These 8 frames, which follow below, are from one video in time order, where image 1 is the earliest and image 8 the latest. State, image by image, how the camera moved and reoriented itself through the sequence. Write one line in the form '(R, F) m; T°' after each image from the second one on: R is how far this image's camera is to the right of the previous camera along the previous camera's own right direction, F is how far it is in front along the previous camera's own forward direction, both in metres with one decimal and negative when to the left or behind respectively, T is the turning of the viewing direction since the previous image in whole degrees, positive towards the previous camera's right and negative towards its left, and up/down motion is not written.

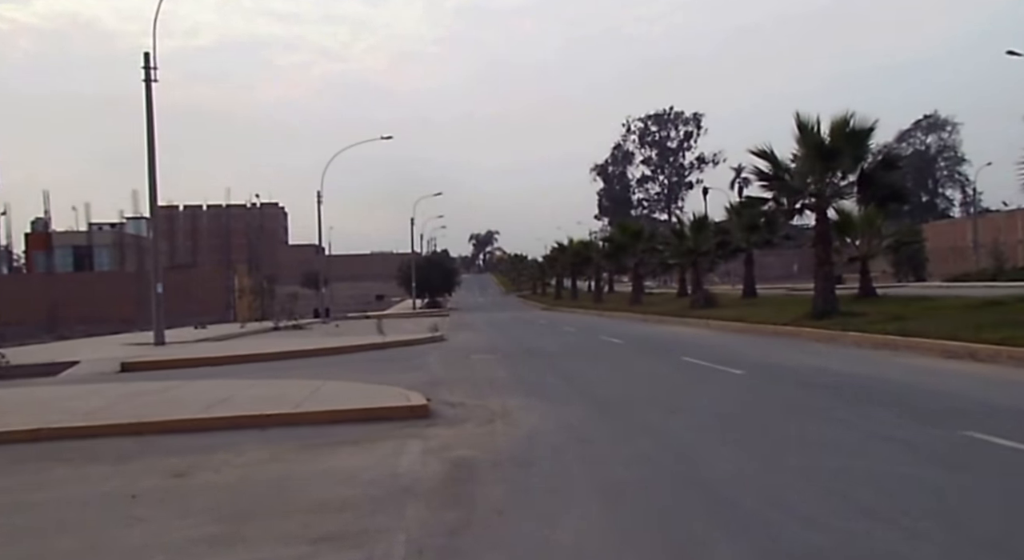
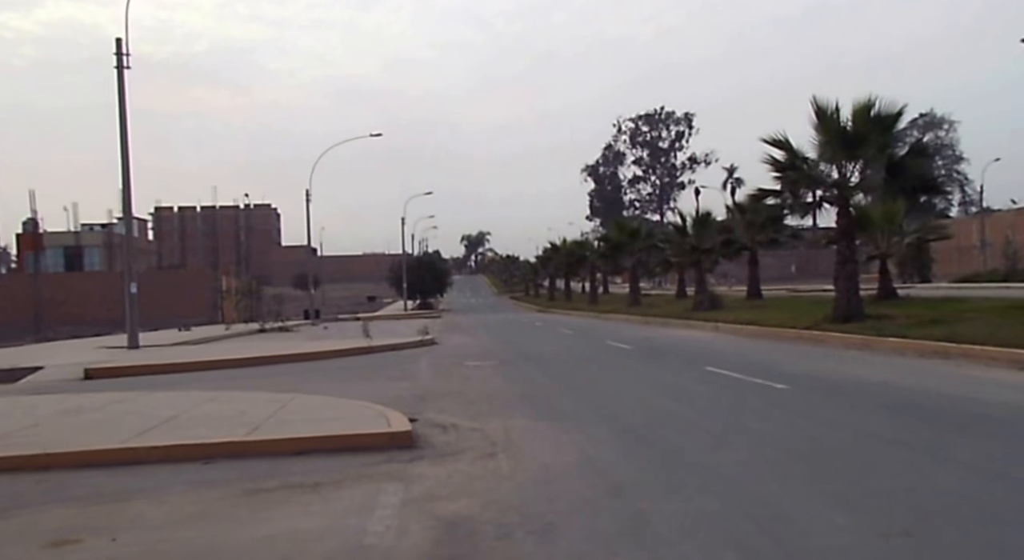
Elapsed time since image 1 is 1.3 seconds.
(-0.2, +2.3) m; +1°
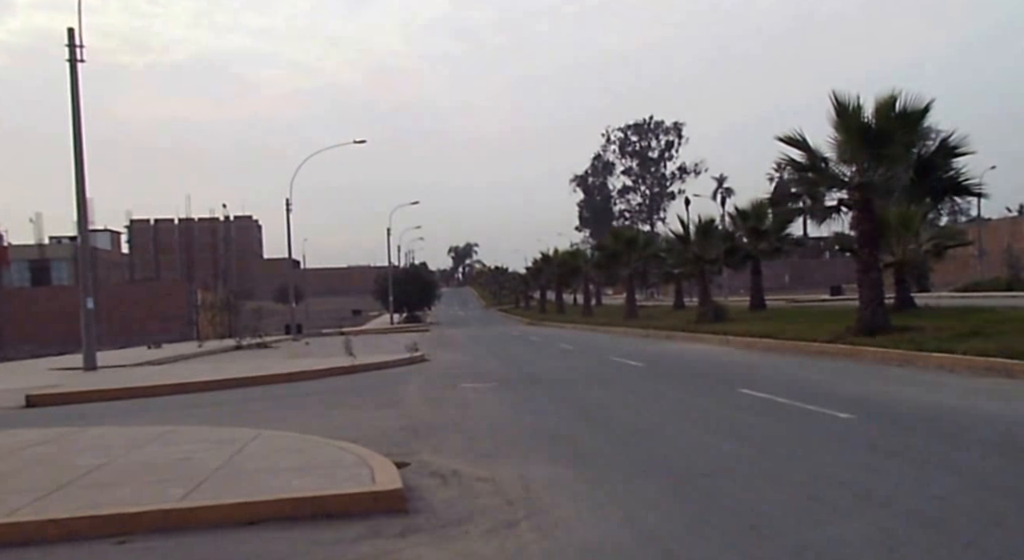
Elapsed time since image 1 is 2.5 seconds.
(-0.3, +2.3) m; +1°
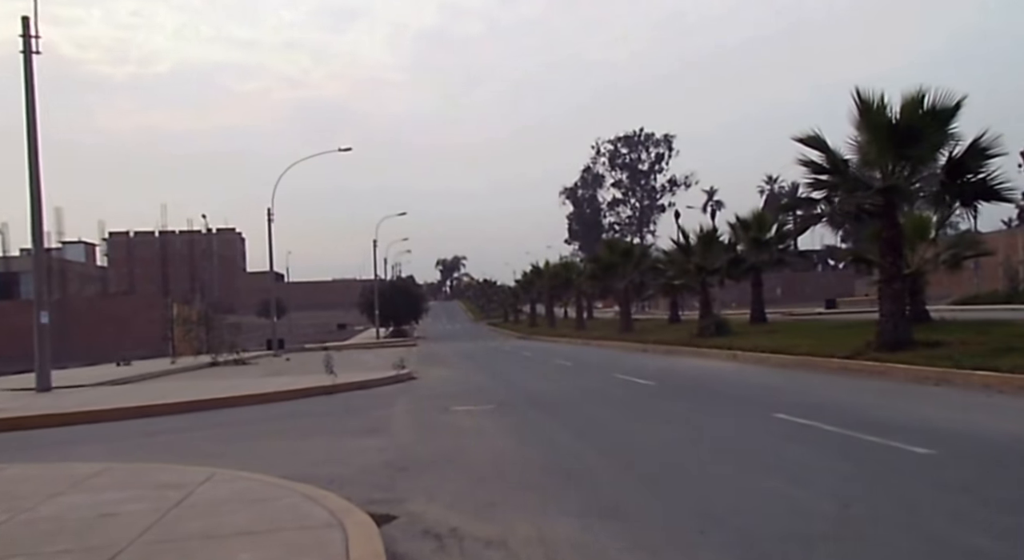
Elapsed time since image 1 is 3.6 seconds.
(-0.3, +1.9) m; +1°
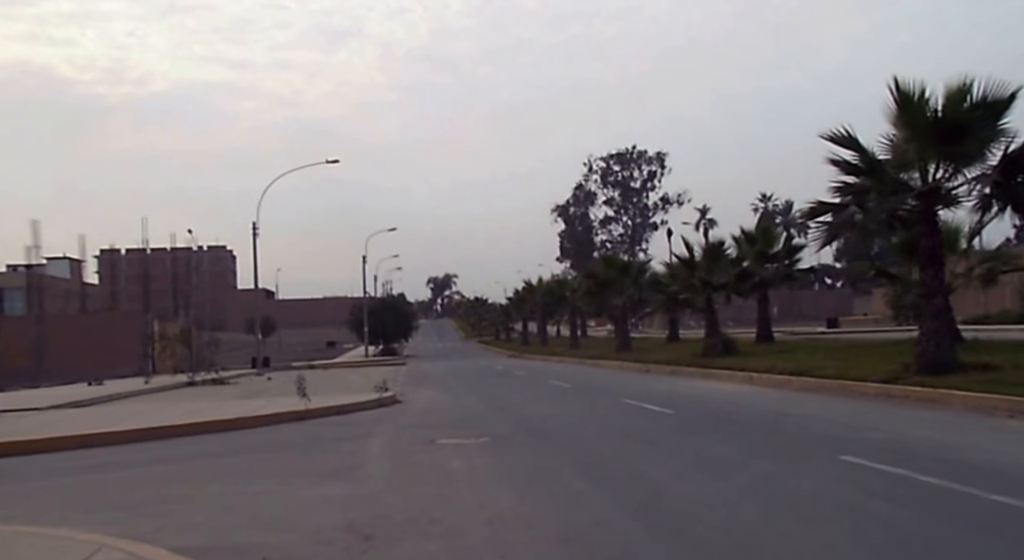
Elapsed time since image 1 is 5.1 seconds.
(-0.1, +2.4) m; +1°
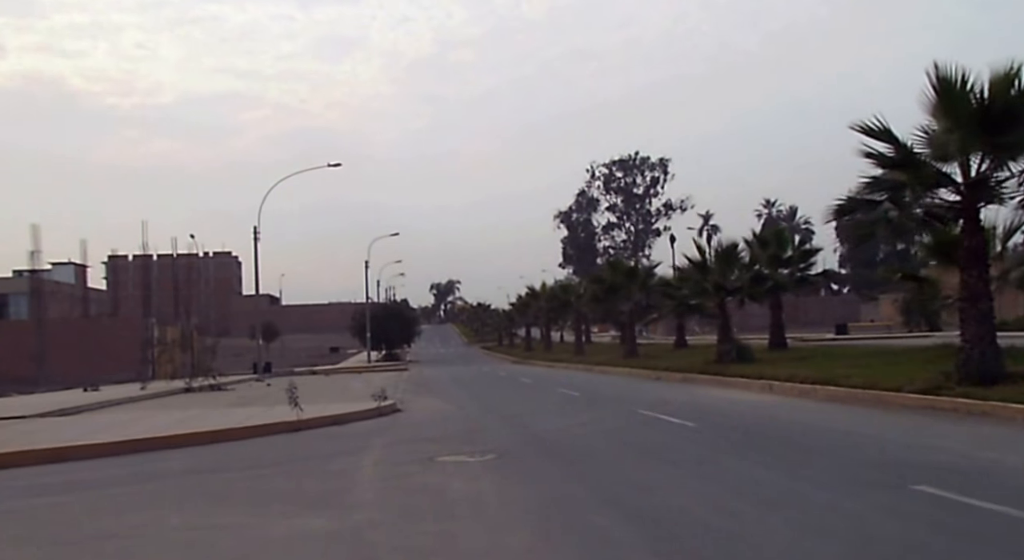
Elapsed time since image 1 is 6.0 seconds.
(-0.1, +1.4) m; 0°
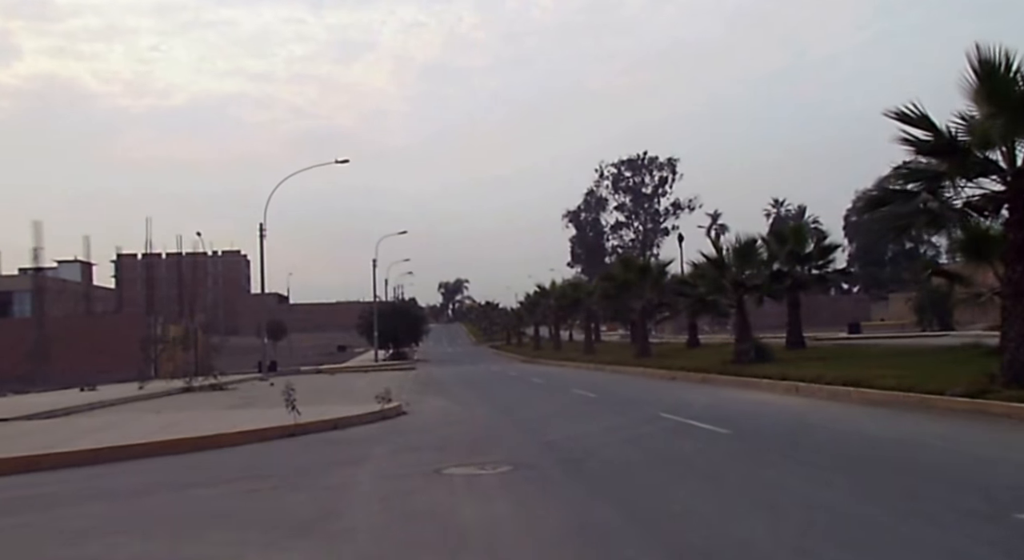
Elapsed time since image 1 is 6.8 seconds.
(-0.1, +1.3) m; -1°
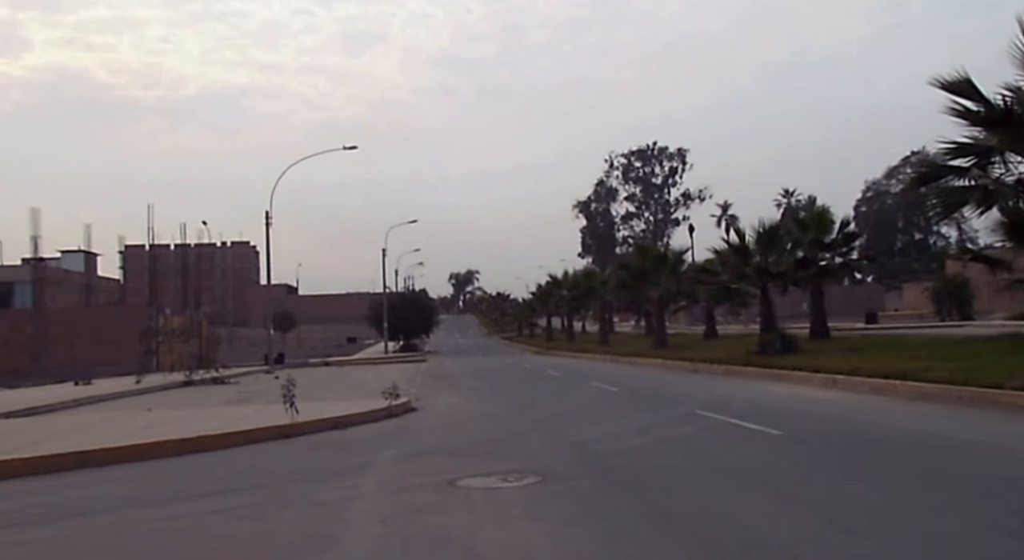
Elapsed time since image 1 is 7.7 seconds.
(-0.2, +1.6) m; -1°
